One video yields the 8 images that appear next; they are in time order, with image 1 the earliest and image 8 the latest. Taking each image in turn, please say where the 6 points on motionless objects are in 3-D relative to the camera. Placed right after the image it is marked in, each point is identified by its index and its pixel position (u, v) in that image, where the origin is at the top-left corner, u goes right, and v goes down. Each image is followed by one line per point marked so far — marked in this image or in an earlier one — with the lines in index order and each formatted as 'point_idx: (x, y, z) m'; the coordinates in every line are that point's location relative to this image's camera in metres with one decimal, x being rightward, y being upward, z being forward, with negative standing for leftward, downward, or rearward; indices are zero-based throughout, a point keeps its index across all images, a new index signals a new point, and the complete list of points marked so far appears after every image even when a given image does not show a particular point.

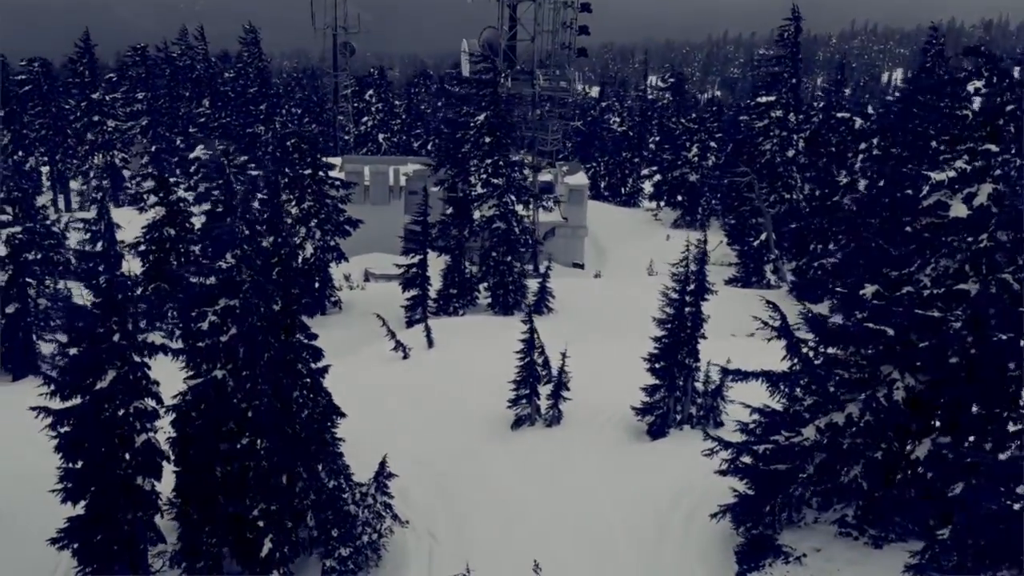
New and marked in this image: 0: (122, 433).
0: (-5.4, -2.0, +13.6) m
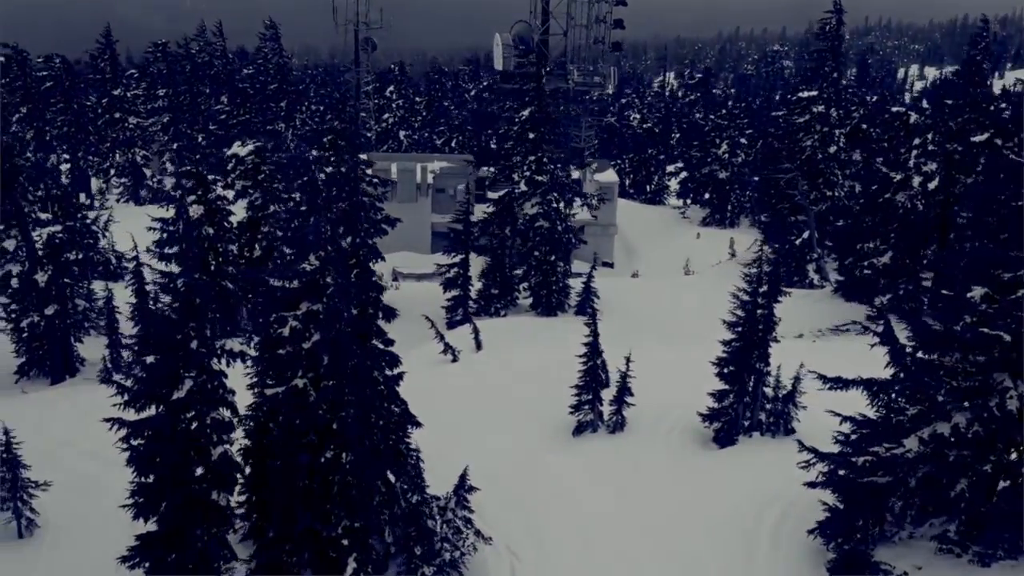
0: (-4.1, -2.1, +12.8) m
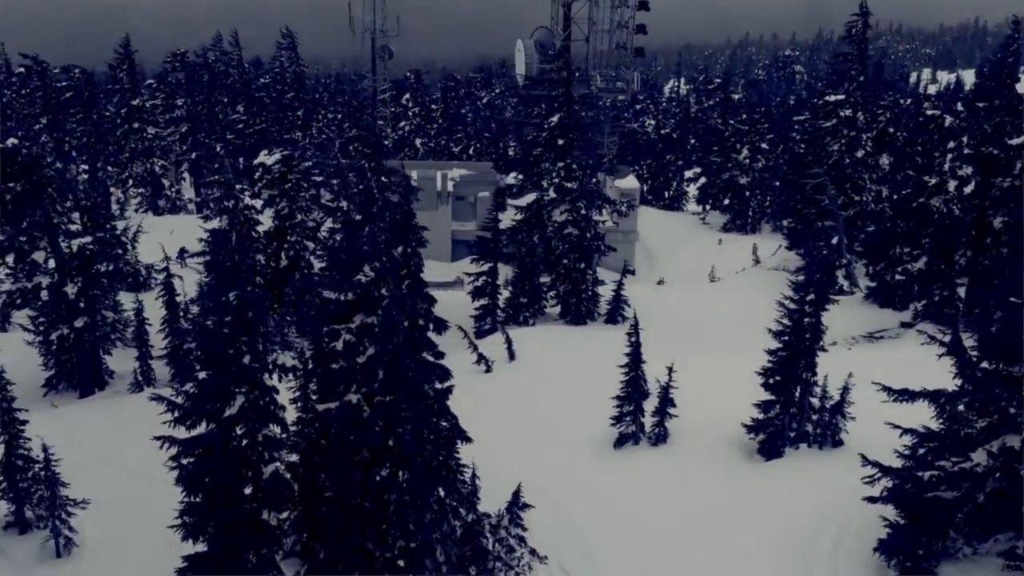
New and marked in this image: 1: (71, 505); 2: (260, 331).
0: (-3.3, -2.2, +12.4) m
1: (-7.4, -3.6, +16.5) m
2: (-3.1, -0.5, +12.0) m
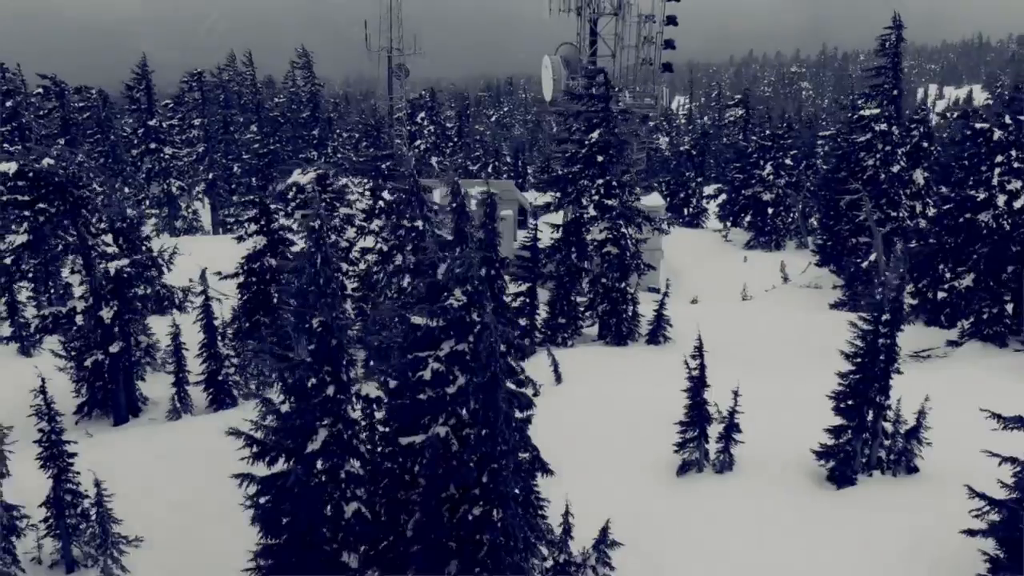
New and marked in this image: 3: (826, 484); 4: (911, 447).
0: (-2.1, -2.5, +11.5) m
1: (-6.2, -4.0, +15.6) m
2: (-1.9, -0.8, +11.2) m
3: (+6.4, -4.0, +19.9) m
4: (+8.0, -3.2, +19.6) m
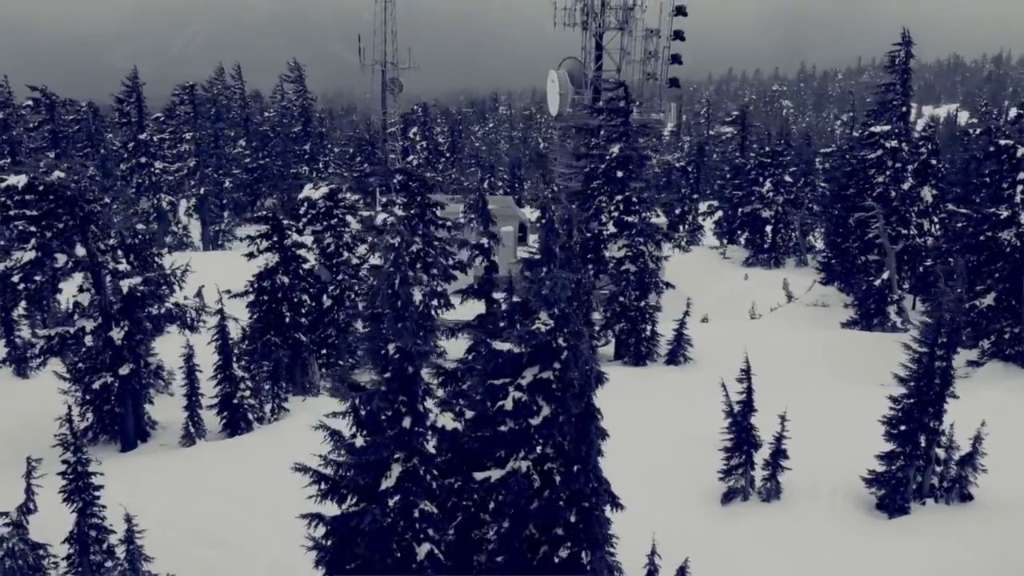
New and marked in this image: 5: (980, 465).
0: (-1.2, -2.8, +10.6) m
1: (-5.3, -4.3, +14.5) m
2: (-1.0, -1.1, +10.3) m
3: (+7.1, -4.4, +19.1) m
4: (+8.8, -3.6, +18.9) m
5: (+9.1, -3.4, +19.1) m
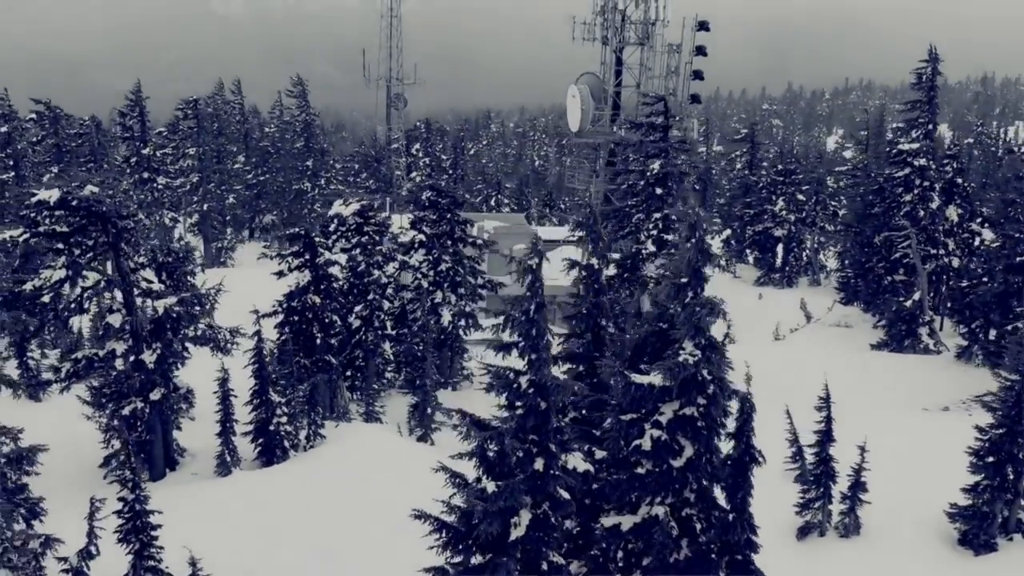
0: (+0.2, -3.0, +9.5) m
1: (-4.1, -4.7, +13.4) m
2: (+0.4, -1.3, +9.3) m
3: (+8.3, -4.8, +18.1) m
4: (+10.0, -4.0, +18.0) m
5: (+10.3, -3.9, +18.1) m
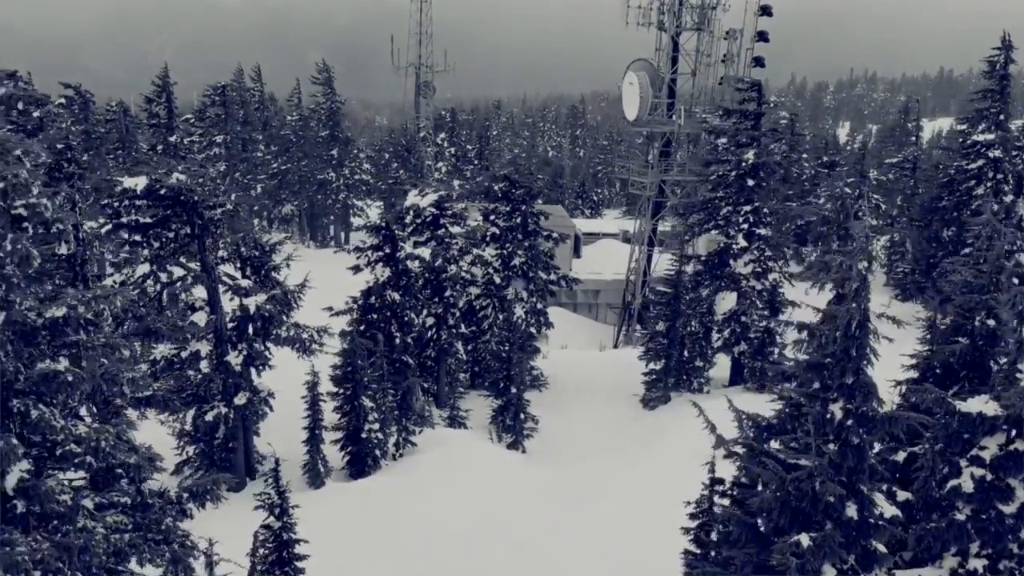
0: (+2.6, -3.1, +8.0) m
1: (-1.7, -4.7, +11.8) m
2: (+2.8, -1.4, +7.7) m
3: (+10.7, -4.8, +16.6) m
4: (+12.3, -4.1, +16.5) m
5: (+12.6, -3.9, +16.6) m
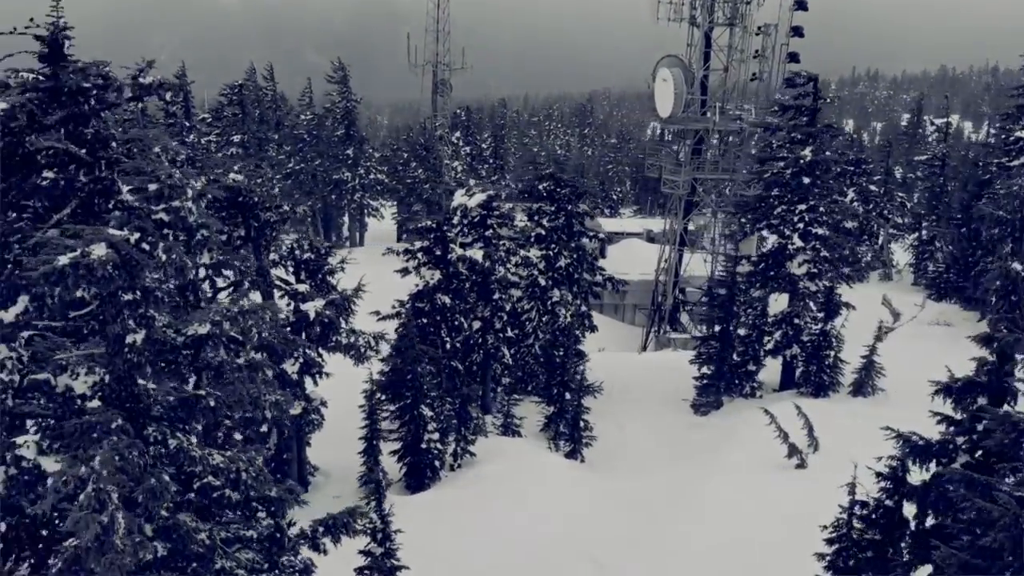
0: (+3.9, -3.2, +7.1) m
1: (-0.3, -4.8, +11.0) m
2: (+4.2, -1.5, +6.9) m
3: (+12.0, -4.9, +15.8) m
4: (+13.7, -4.1, +15.6) m
5: (+14.0, -4.0, +15.8) m
